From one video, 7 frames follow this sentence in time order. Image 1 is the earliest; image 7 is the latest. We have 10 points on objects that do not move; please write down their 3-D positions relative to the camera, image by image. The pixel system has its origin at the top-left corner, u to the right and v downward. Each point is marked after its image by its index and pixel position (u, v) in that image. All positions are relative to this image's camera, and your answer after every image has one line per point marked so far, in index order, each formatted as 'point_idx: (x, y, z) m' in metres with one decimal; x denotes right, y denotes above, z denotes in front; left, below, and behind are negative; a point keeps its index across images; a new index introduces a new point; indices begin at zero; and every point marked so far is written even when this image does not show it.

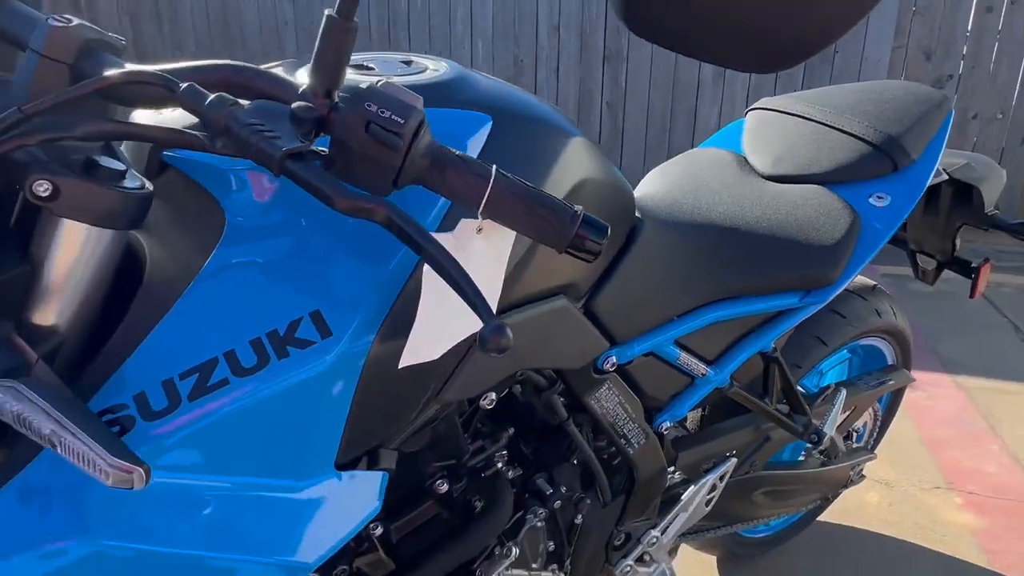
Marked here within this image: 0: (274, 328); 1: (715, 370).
0: (-0.2, 0.0, +0.7) m
1: (+0.4, -0.2, +1.3) m
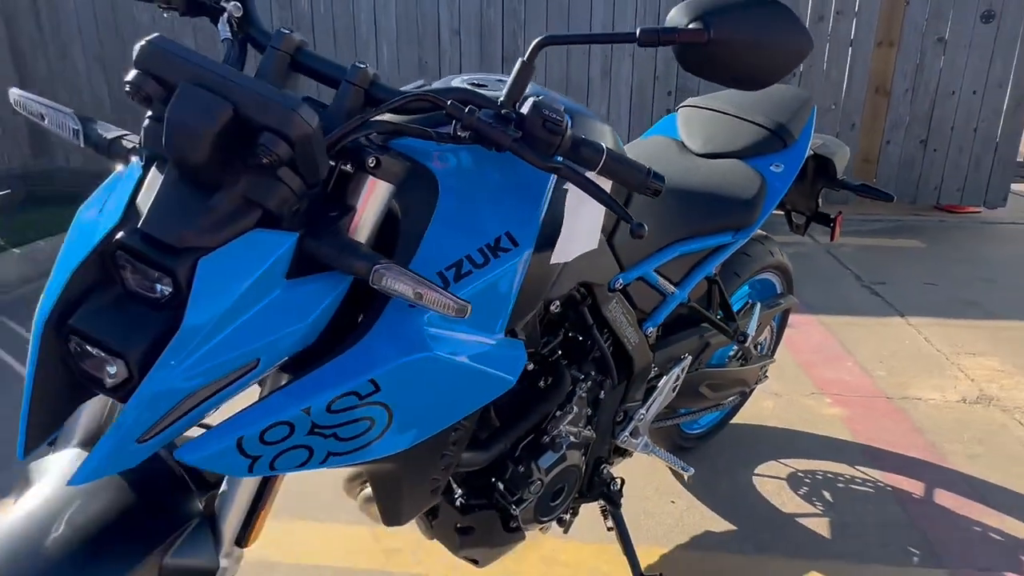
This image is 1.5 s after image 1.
0: (-0.1, +0.1, +1.2) m
1: (+0.5, 0.0, +1.8) m
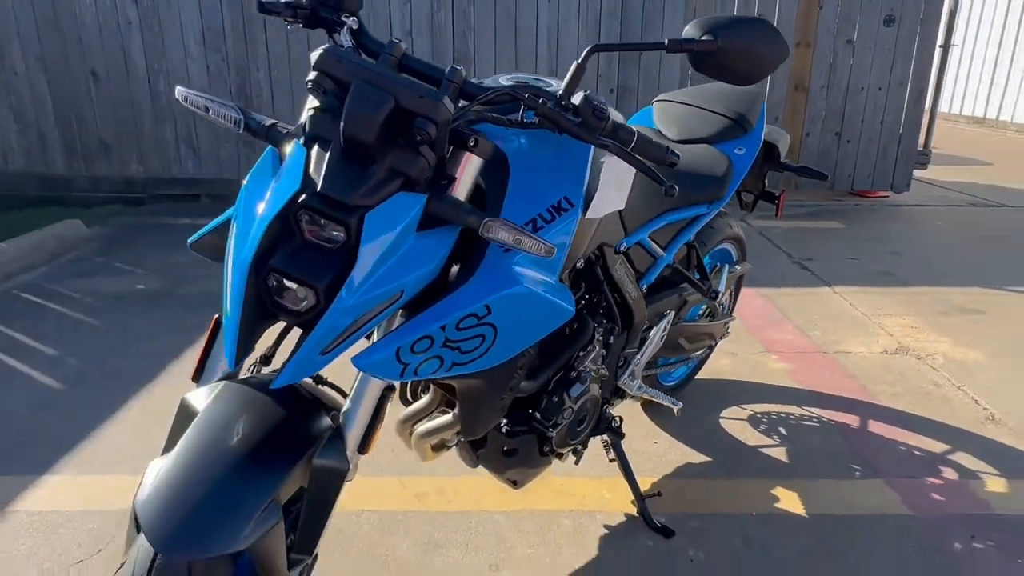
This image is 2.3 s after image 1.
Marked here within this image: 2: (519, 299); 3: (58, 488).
0: (+0.1, +0.2, +1.5) m
1: (+0.5, +0.1, +2.2) m
2: (0.0, 0.0, +1.4) m
3: (-1.6, -0.7, +2.5) m
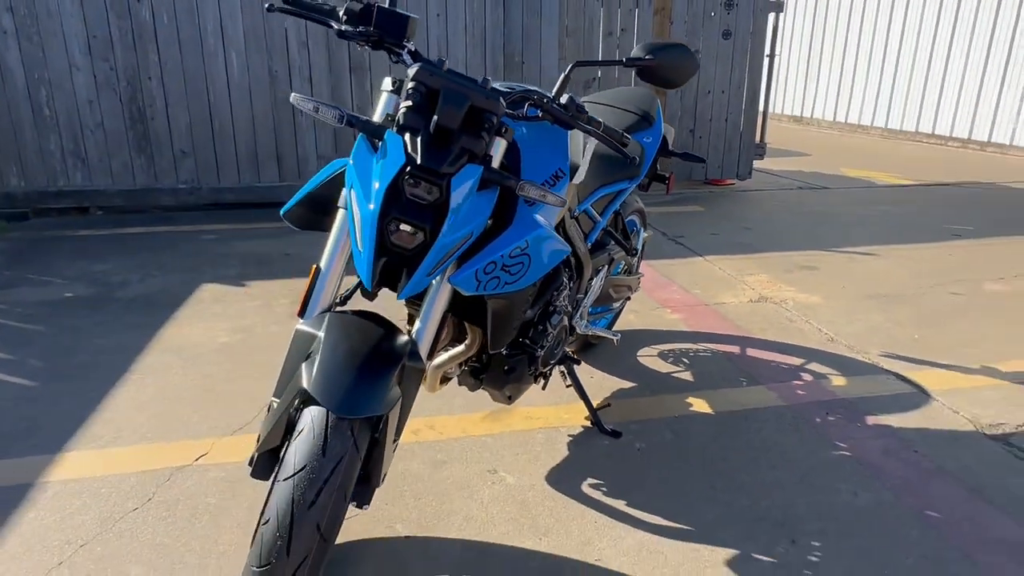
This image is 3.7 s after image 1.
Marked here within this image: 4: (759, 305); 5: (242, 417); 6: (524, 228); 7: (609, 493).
0: (+0.1, +0.3, +2.1) m
1: (+0.4, +0.3, +2.9) m
2: (+0.1, +0.1, +1.9) m
3: (-1.7, -0.7, +2.7) m
4: (+1.6, -0.1, +4.5) m
5: (-1.2, -0.6, +3.1) m
6: (0.0, +0.2, +1.9) m
7: (+0.4, -0.8, +2.6) m
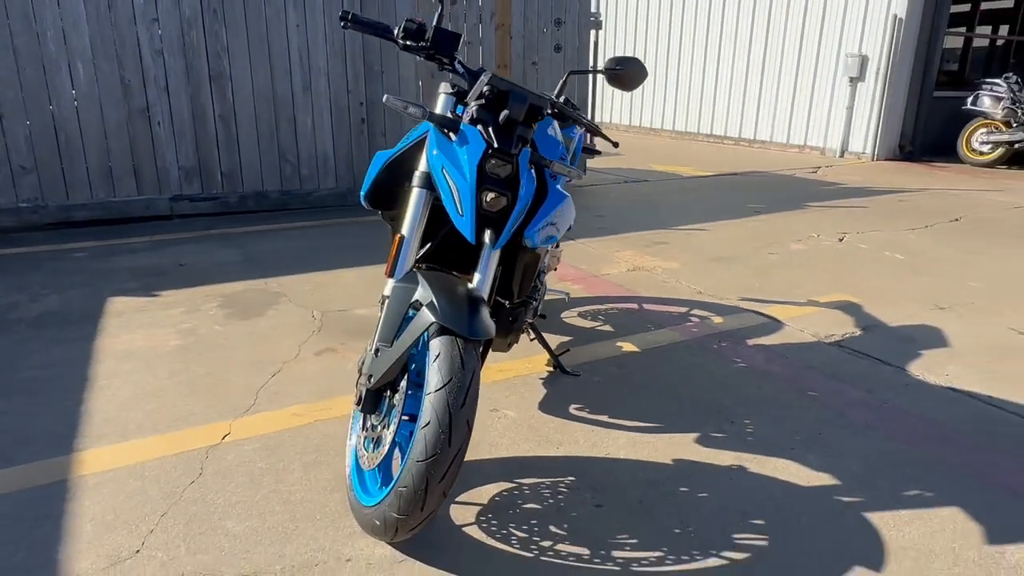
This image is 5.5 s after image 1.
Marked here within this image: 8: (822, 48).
0: (+0.1, +0.5, +2.7) m
1: (+0.2, +0.5, +3.5) m
2: (+0.2, +0.3, +2.5) m
3: (-1.7, -0.7, +2.8) m
4: (+1.0, +0.1, +5.4) m
5: (-1.3, -0.5, +3.3) m
6: (+0.2, +0.3, +2.5) m
7: (+0.4, -0.6, +3.2) m
8: (+5.4, +4.2, +11.9) m
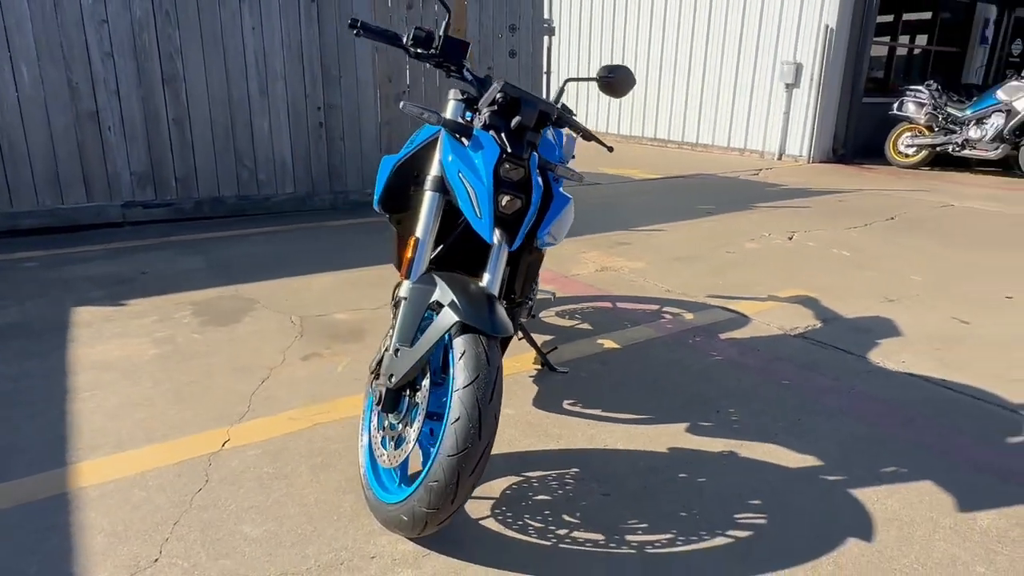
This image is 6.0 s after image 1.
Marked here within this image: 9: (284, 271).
0: (+0.1, +0.5, +2.8) m
1: (+0.1, +0.5, +3.6) m
2: (+0.2, +0.3, +2.7) m
3: (-1.7, -0.7, +2.7) m
4: (+0.7, +0.1, +5.6) m
5: (-1.3, -0.6, +3.2) m
6: (+0.2, +0.3, +2.6) m
7: (+0.3, -0.6, +3.3) m
8: (+4.5, +4.2, +12.5) m
9: (-1.8, +0.1, +5.5) m
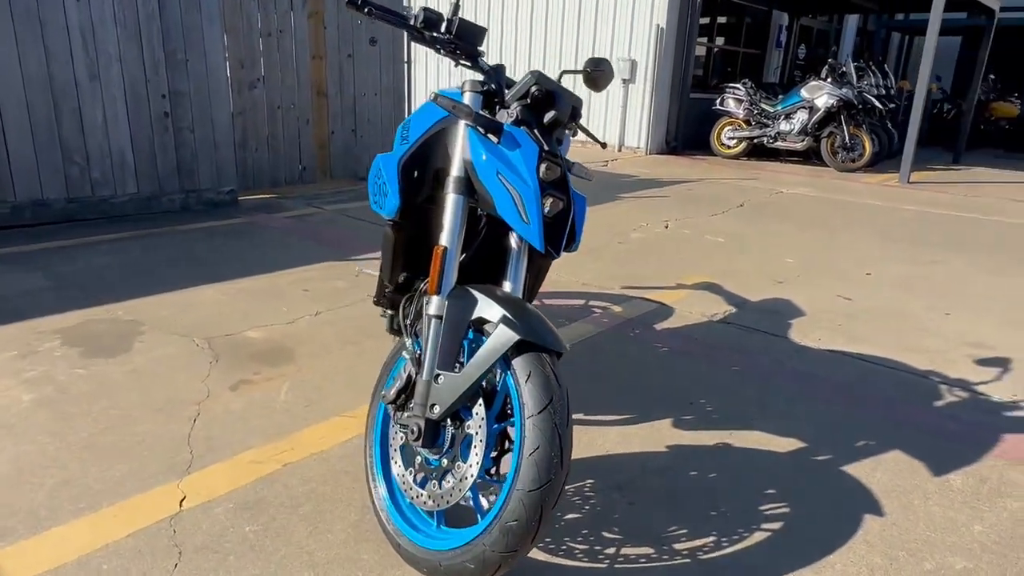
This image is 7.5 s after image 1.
0: (+0.1, +0.5, +2.6) m
1: (-0.1, +0.4, +3.4) m
2: (+0.2, +0.3, +2.5) m
3: (-1.5, -0.8, +2.1) m
4: (0.0, +0.2, +5.5) m
5: (-1.3, -0.7, +2.7) m
6: (+0.2, +0.3, +2.4) m
7: (+0.2, -0.6, +3.2) m
8: (+1.7, +4.5, +13.0) m
9: (-2.5, 0.0, +4.8) m
